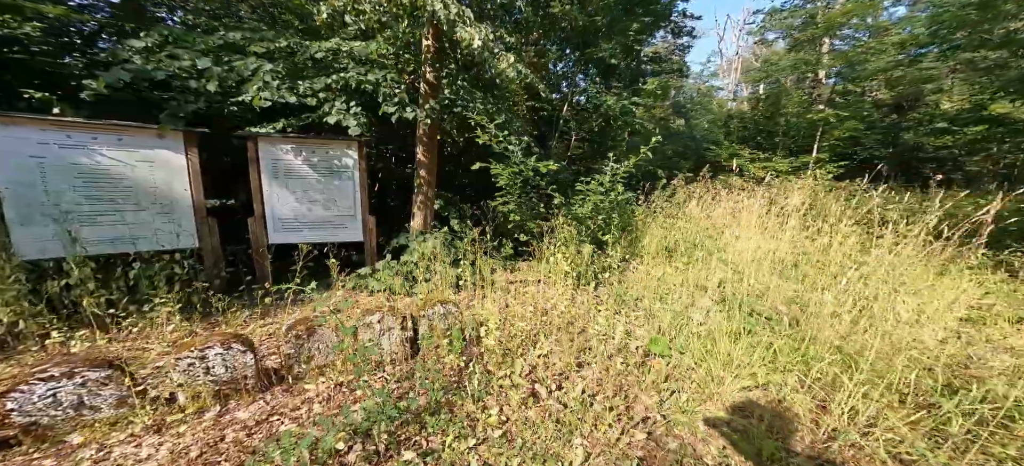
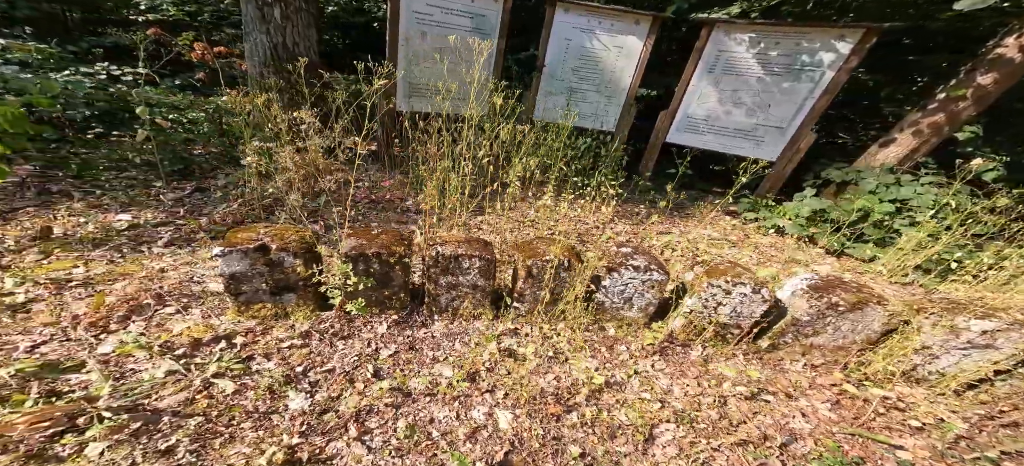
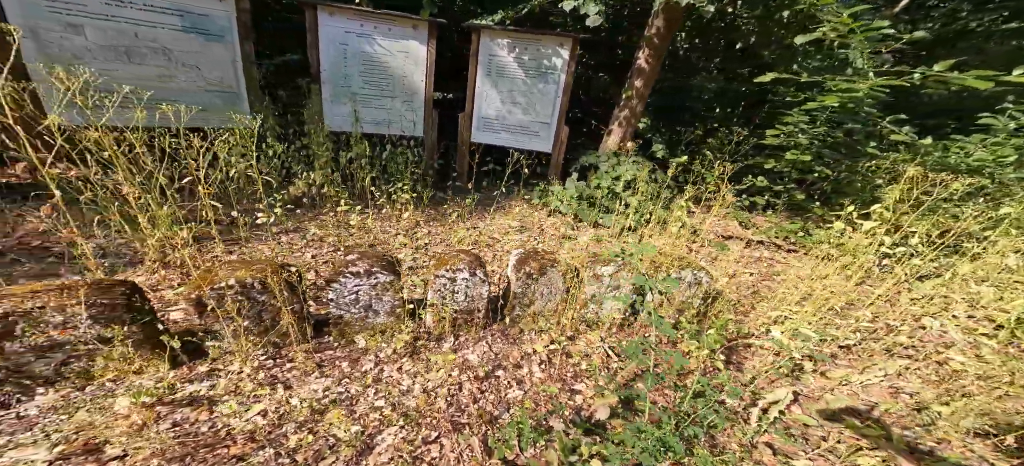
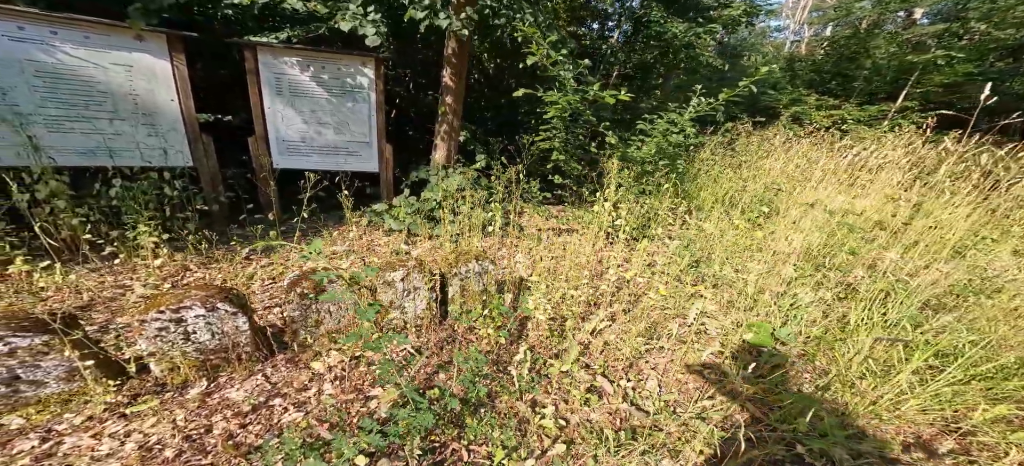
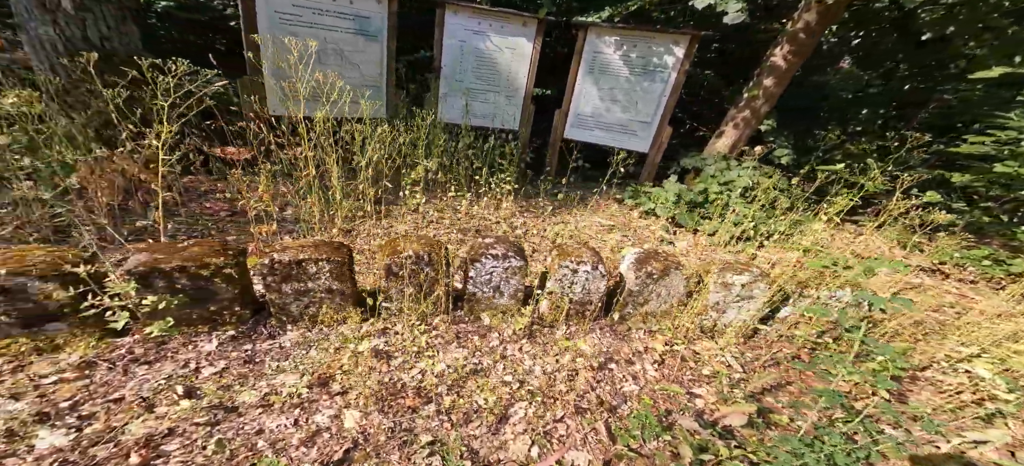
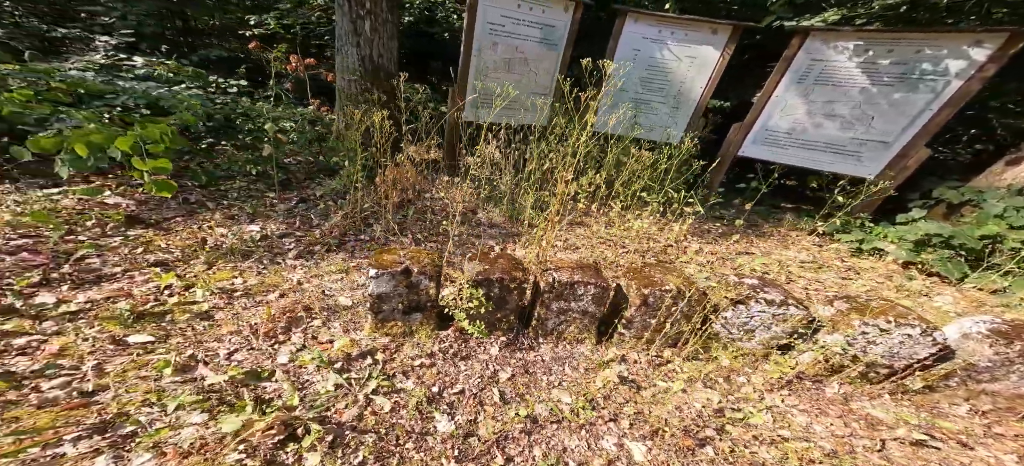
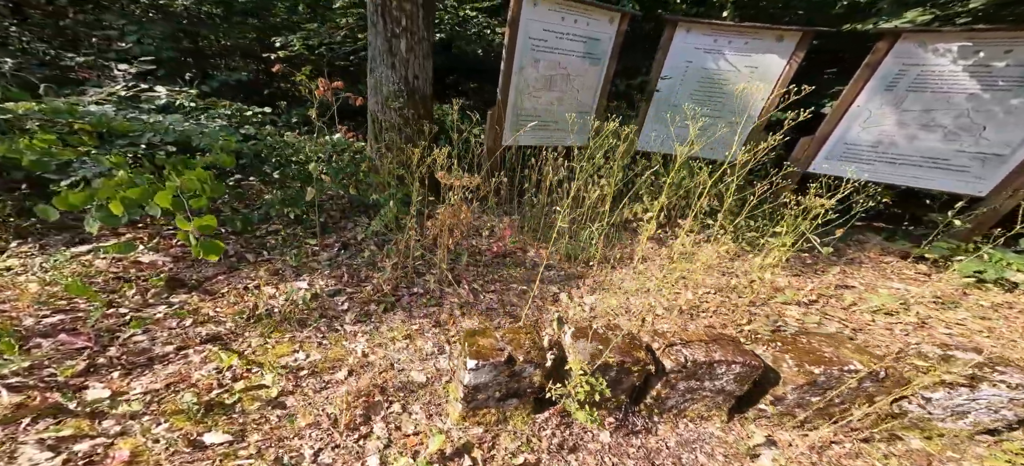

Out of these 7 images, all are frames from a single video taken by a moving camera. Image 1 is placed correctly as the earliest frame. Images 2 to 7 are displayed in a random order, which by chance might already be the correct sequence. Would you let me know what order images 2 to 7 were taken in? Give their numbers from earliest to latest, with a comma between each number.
4, 3, 5, 2, 6, 7
